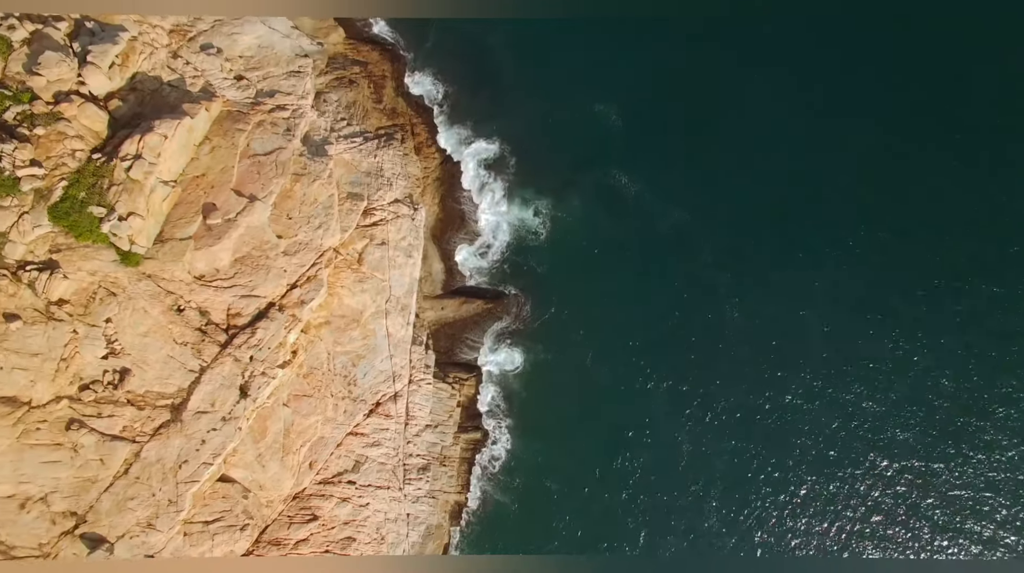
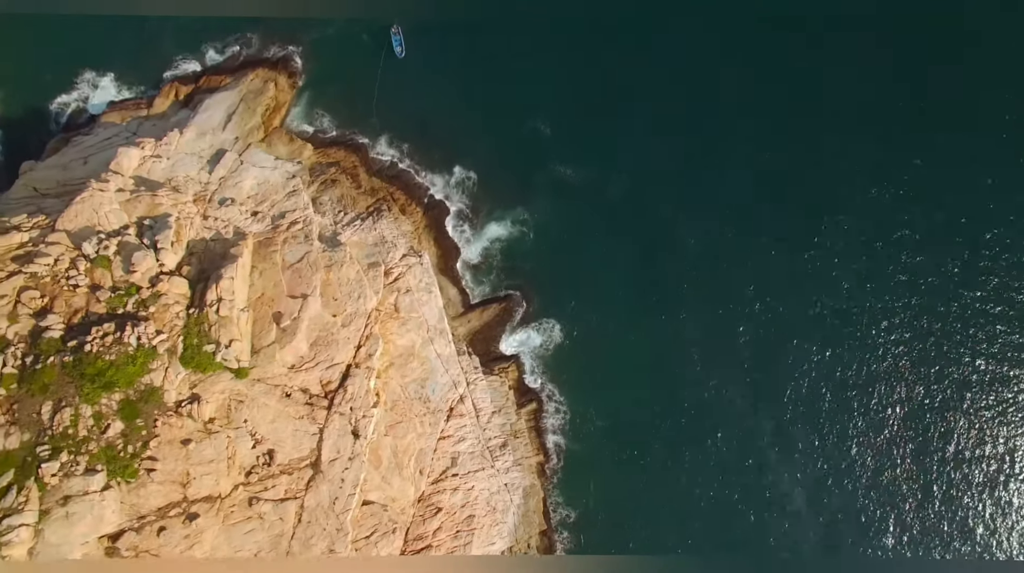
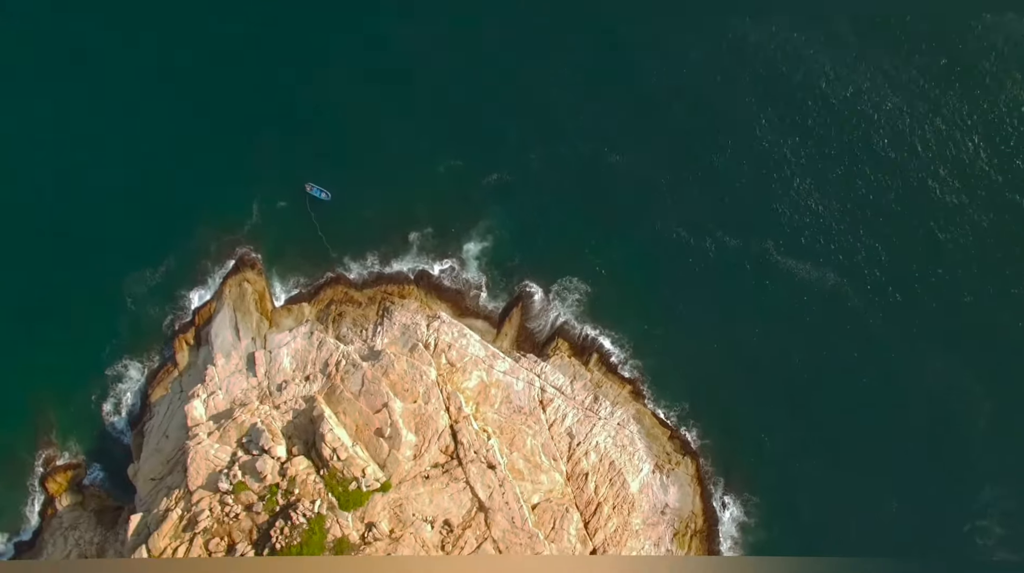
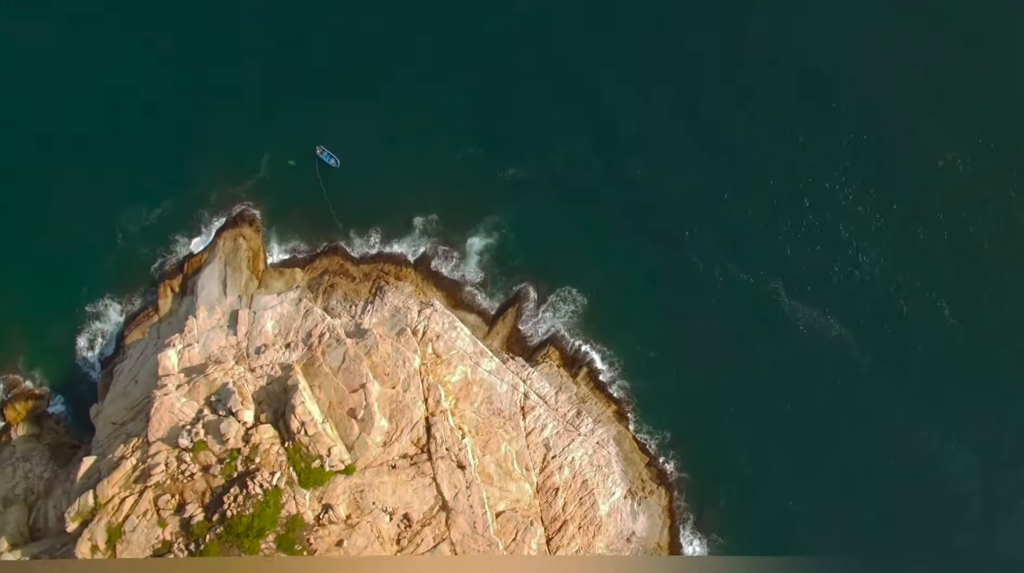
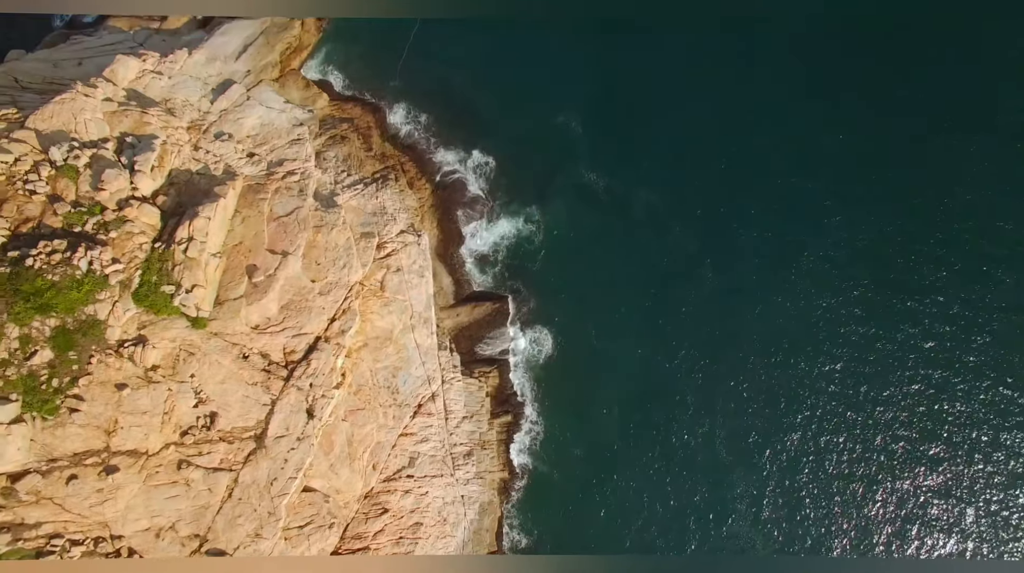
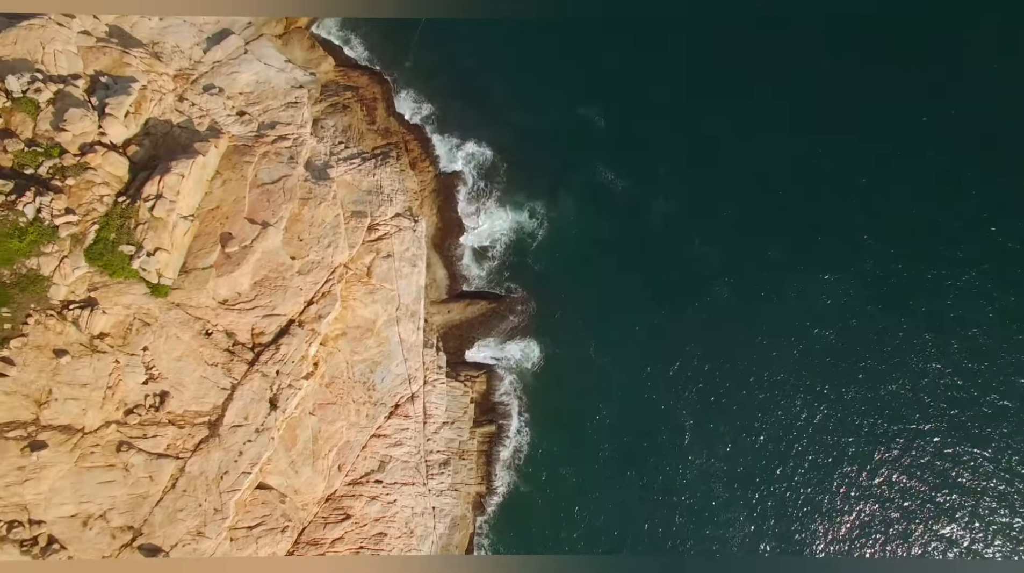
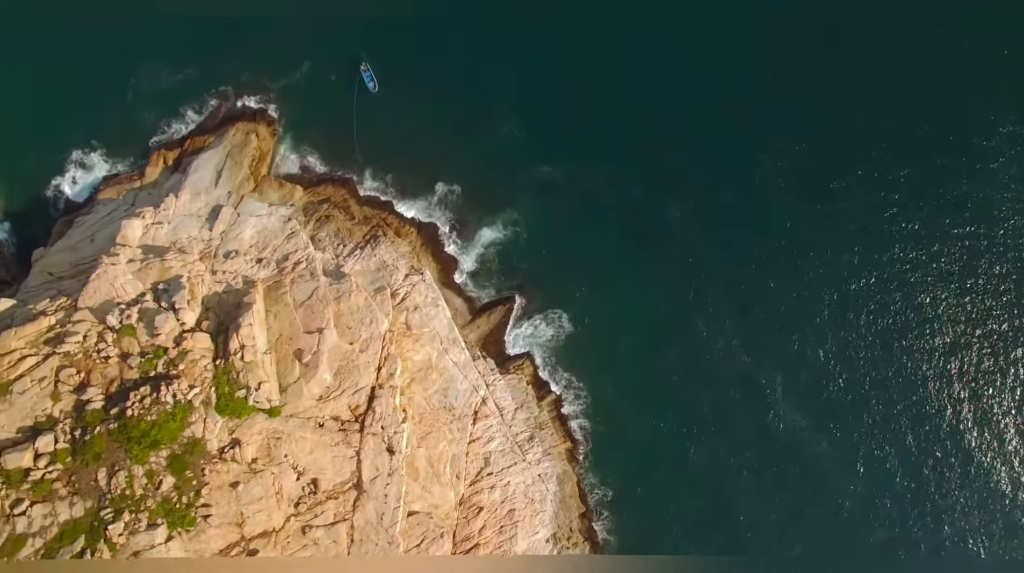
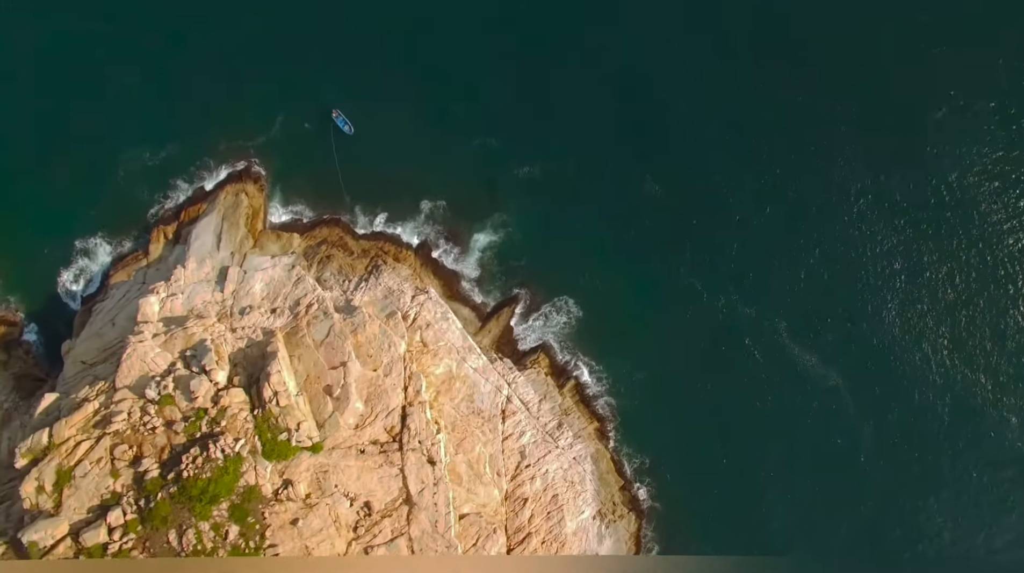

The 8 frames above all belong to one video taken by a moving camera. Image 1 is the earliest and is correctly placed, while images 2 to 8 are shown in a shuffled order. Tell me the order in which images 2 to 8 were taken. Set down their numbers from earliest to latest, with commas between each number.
6, 5, 2, 7, 8, 4, 3
